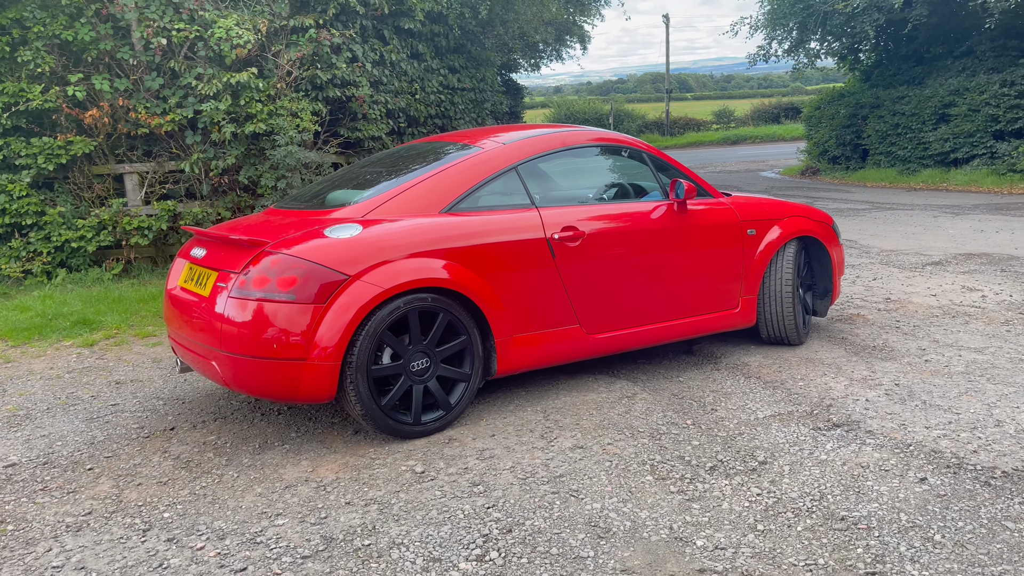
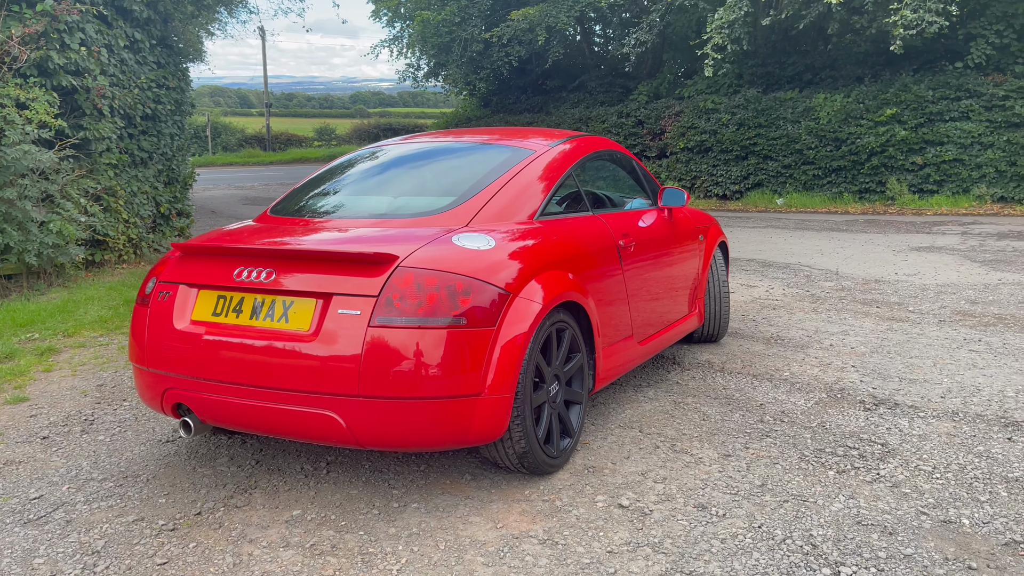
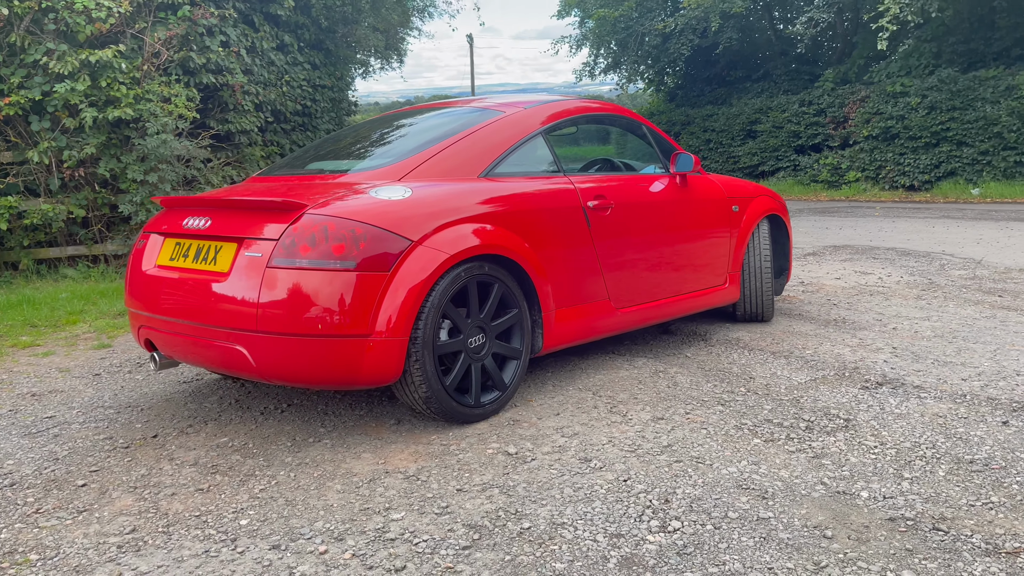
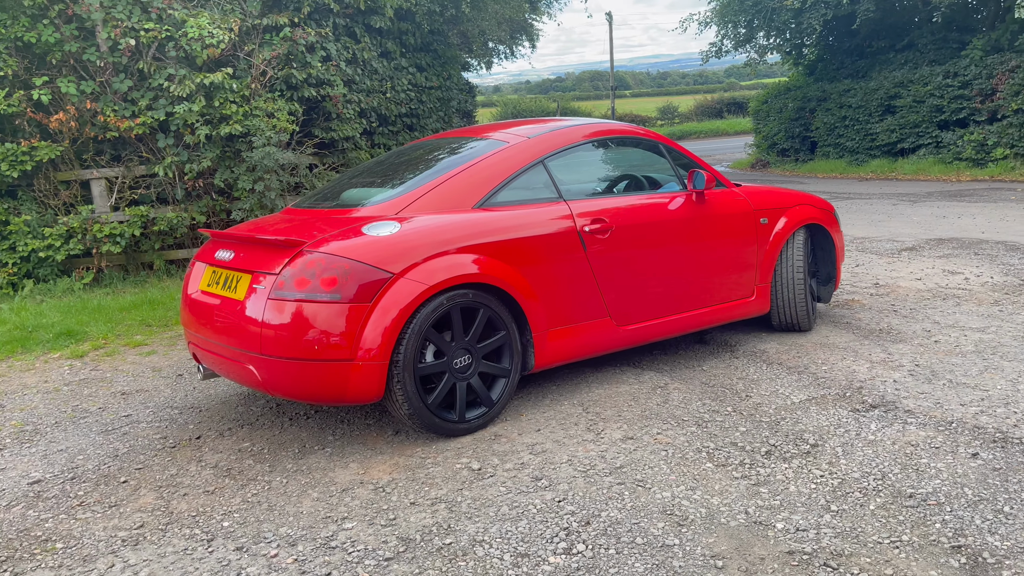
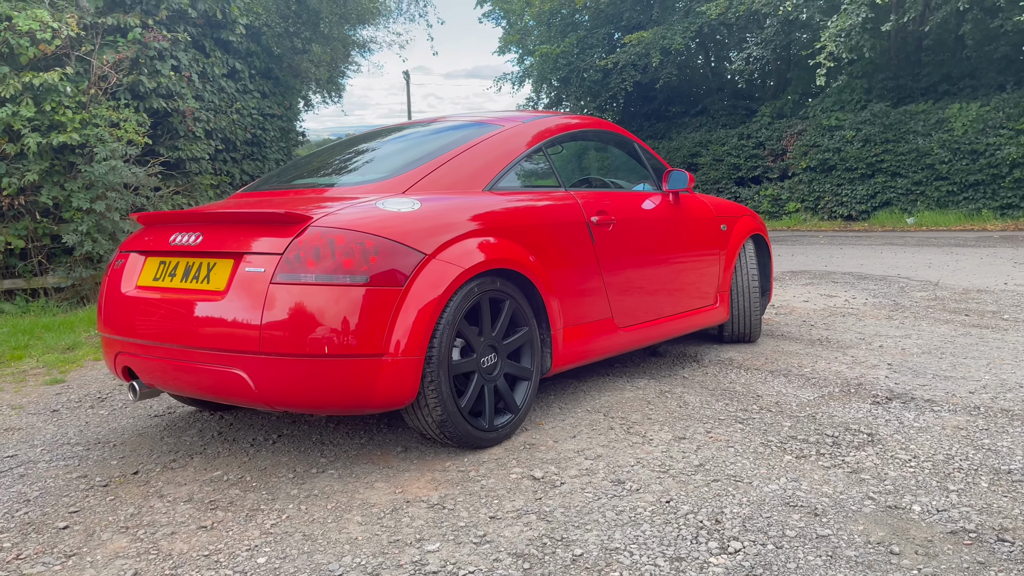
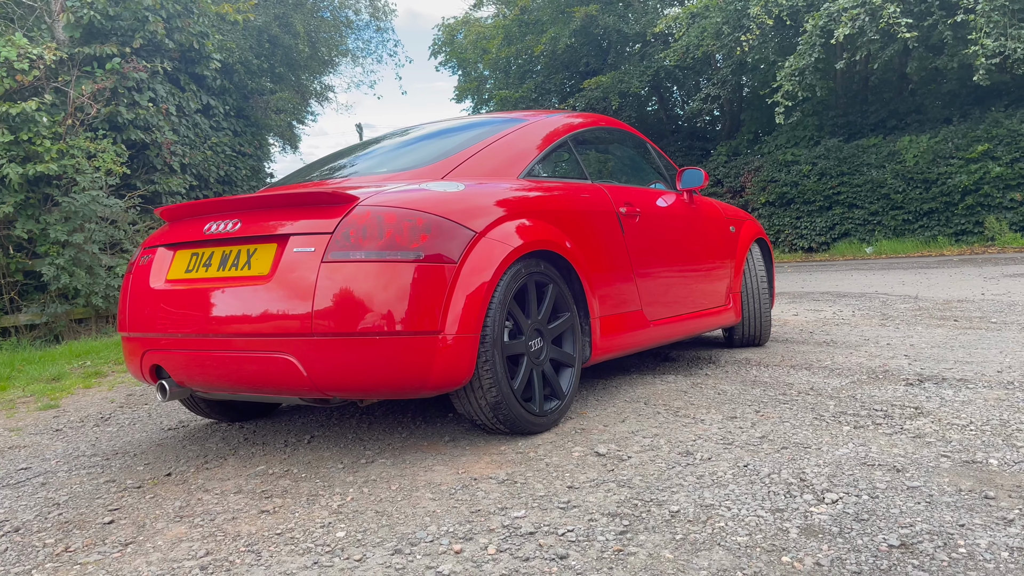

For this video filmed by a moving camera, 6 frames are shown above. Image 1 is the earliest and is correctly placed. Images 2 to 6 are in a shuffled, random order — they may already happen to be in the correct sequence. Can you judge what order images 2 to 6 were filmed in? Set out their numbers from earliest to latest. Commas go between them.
4, 3, 5, 6, 2
